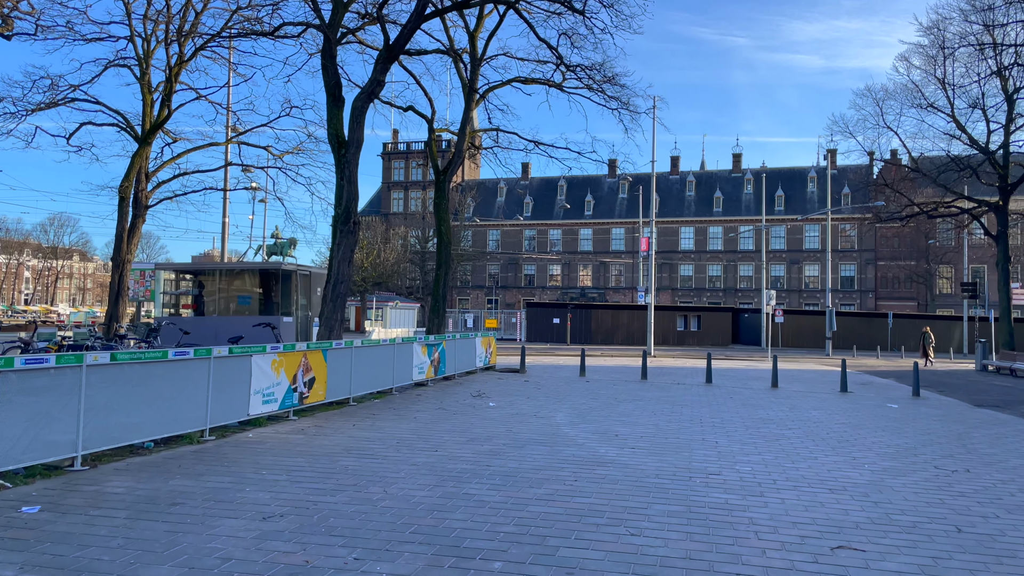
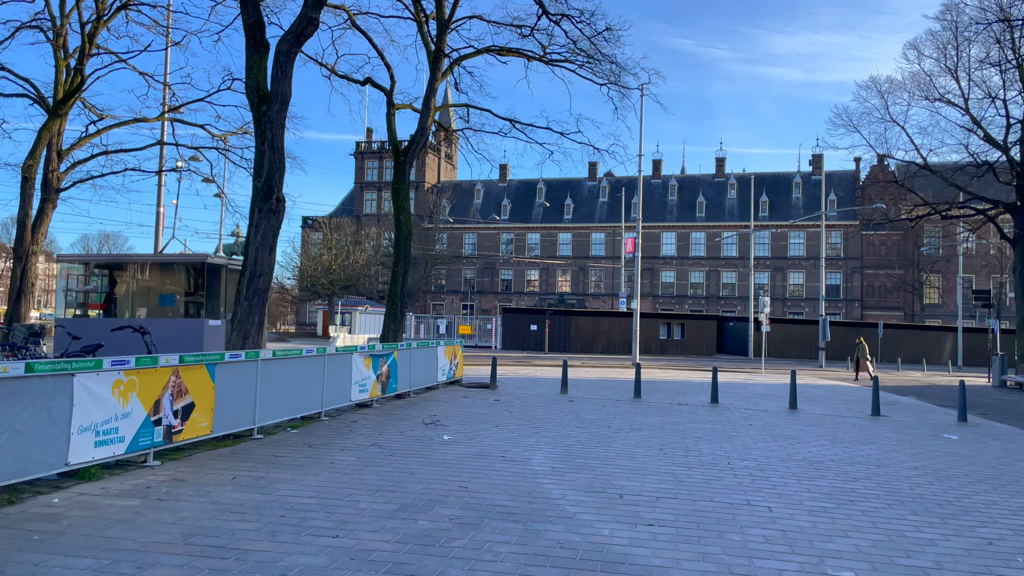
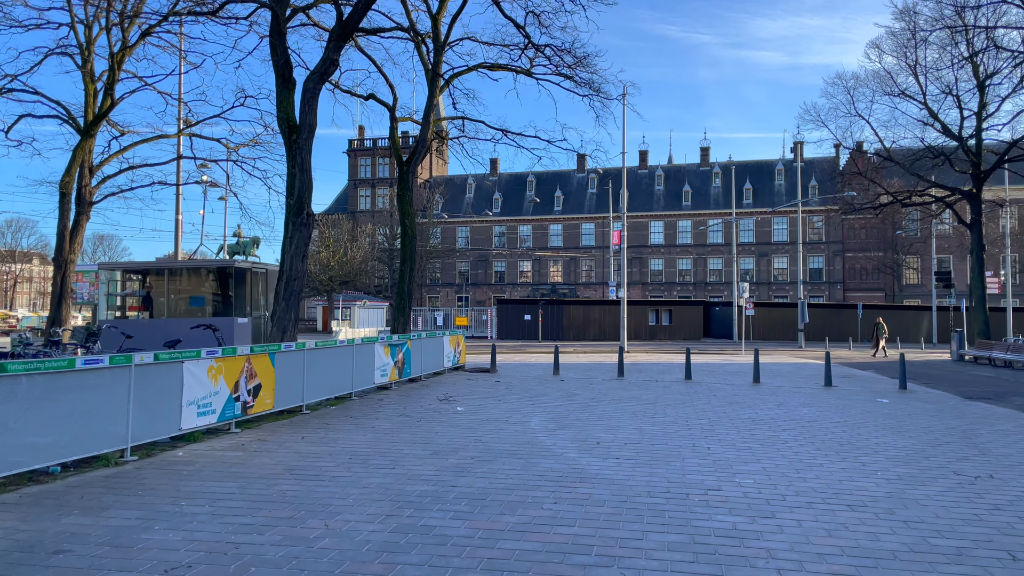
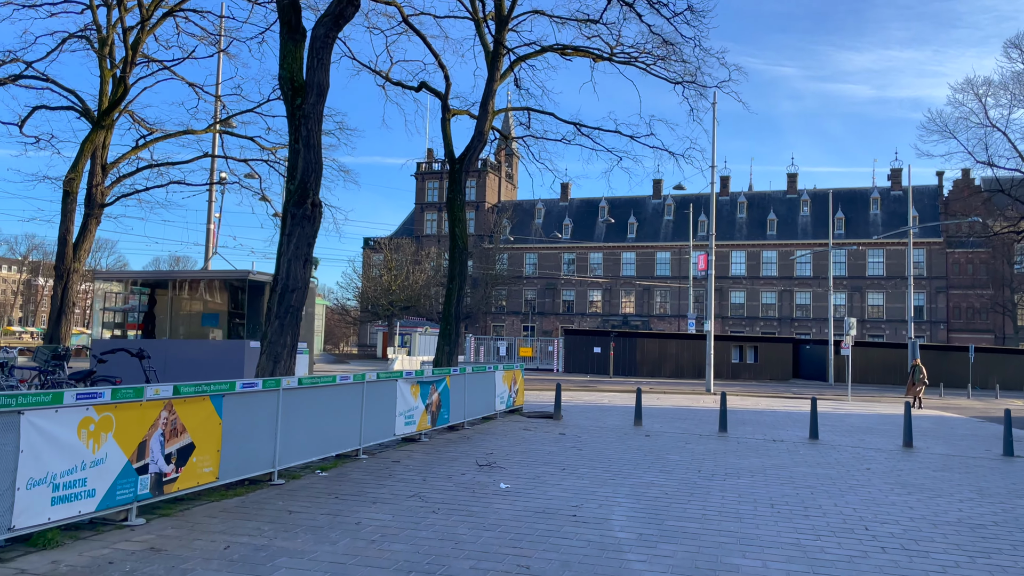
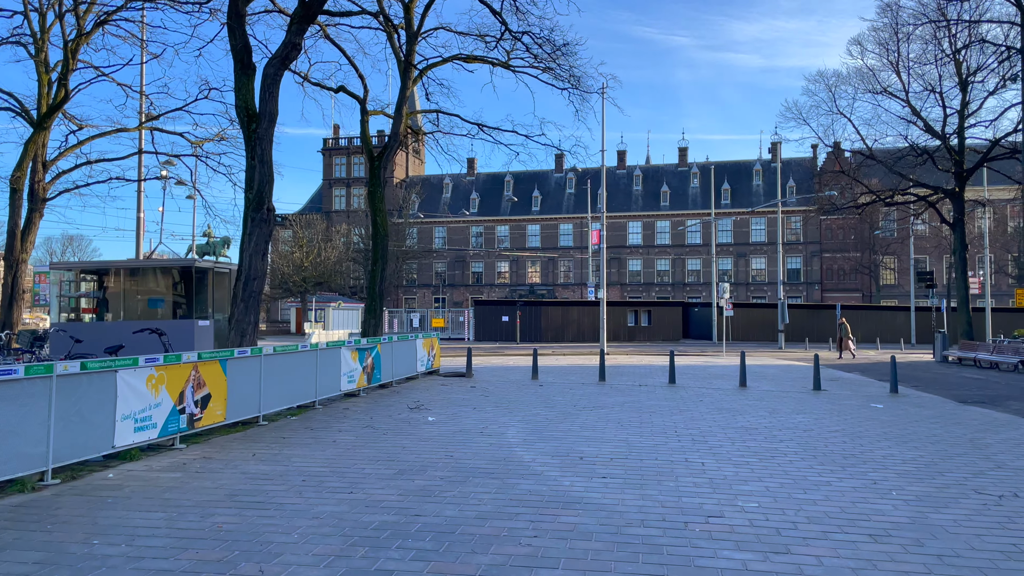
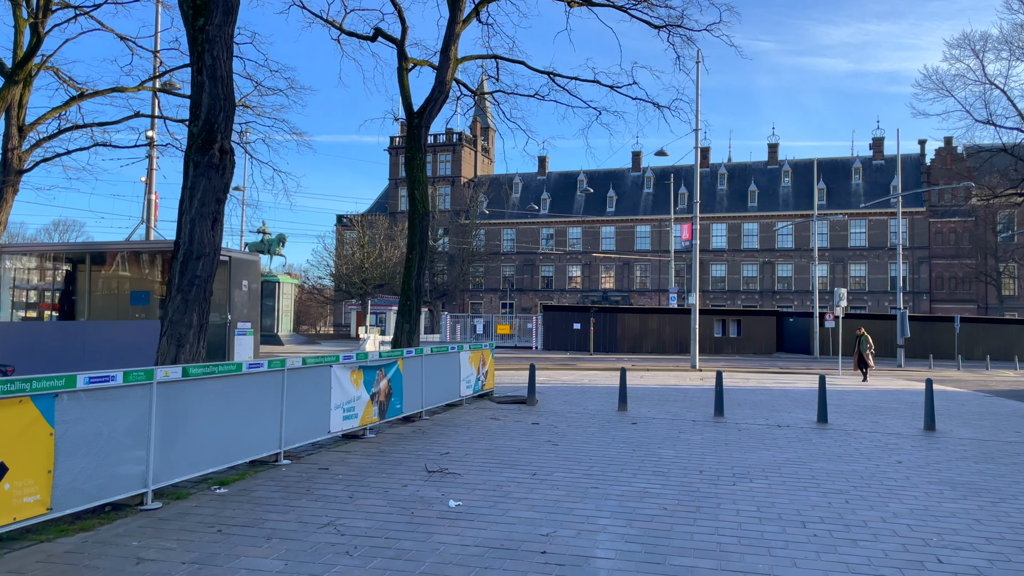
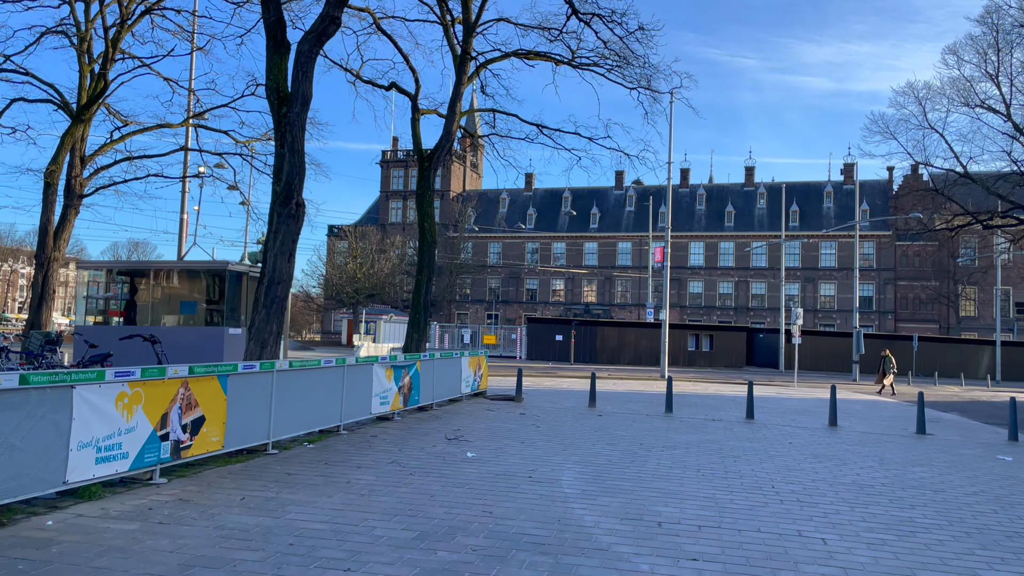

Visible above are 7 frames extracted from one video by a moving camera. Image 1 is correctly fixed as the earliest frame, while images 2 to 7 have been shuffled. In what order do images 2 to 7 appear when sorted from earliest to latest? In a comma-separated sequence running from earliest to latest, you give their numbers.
3, 5, 2, 7, 4, 6
